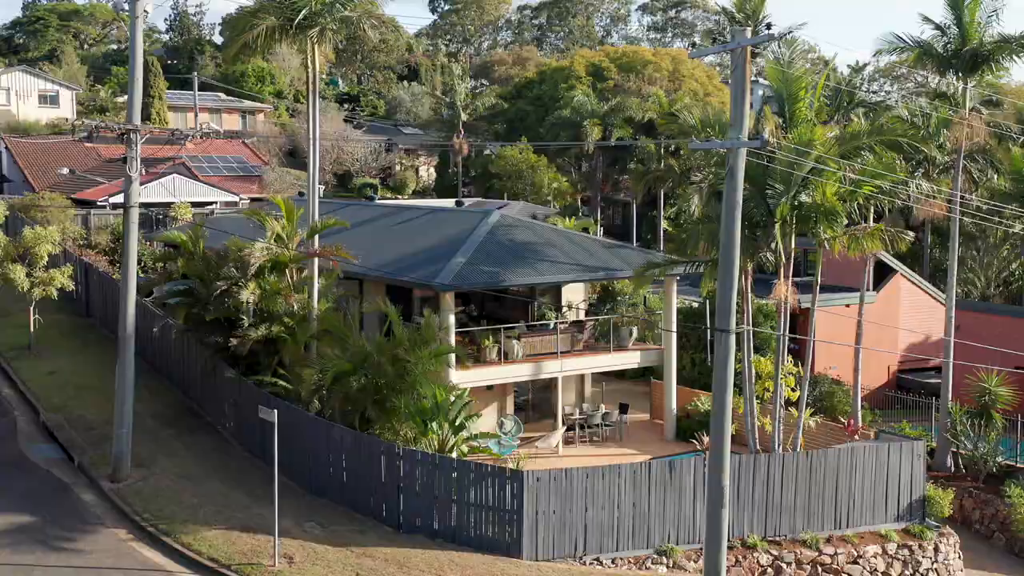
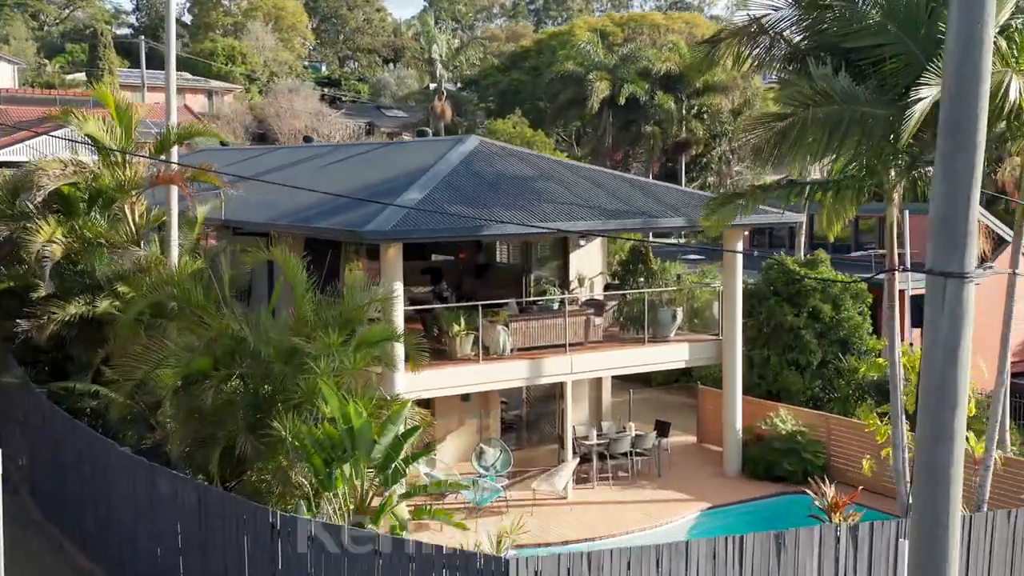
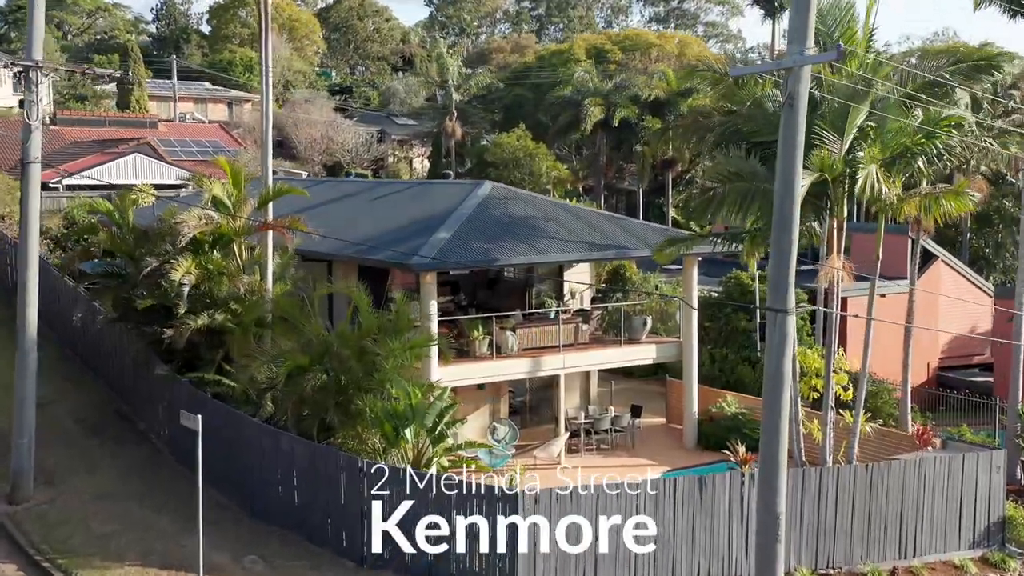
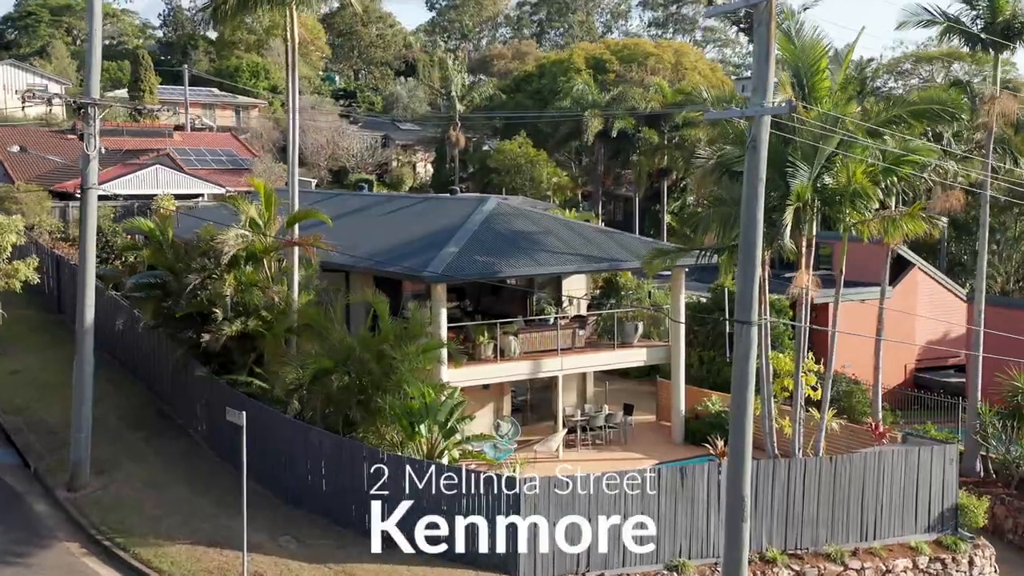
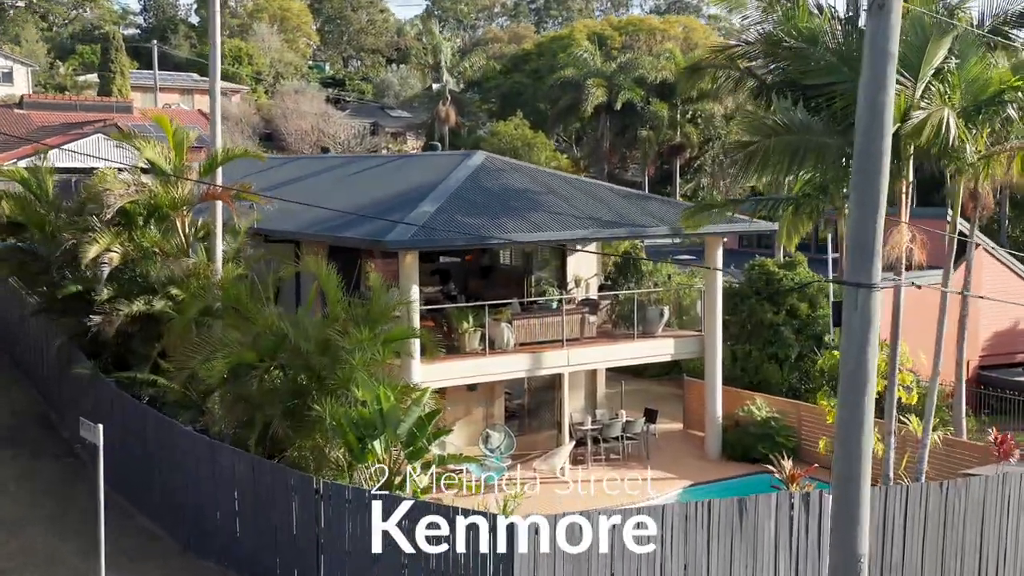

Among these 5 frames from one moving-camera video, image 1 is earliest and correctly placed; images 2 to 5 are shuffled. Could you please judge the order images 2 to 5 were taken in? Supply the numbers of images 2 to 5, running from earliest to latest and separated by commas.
4, 3, 5, 2
